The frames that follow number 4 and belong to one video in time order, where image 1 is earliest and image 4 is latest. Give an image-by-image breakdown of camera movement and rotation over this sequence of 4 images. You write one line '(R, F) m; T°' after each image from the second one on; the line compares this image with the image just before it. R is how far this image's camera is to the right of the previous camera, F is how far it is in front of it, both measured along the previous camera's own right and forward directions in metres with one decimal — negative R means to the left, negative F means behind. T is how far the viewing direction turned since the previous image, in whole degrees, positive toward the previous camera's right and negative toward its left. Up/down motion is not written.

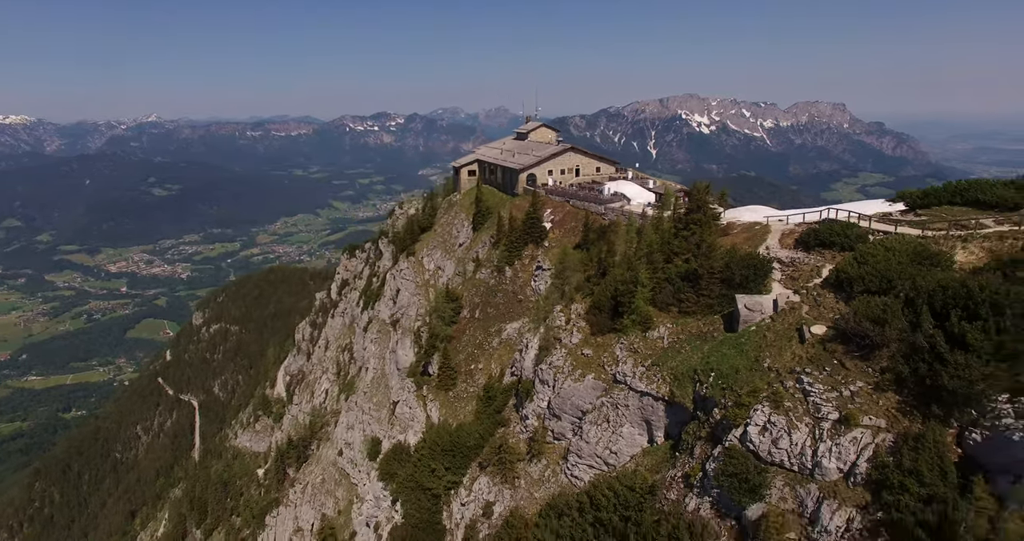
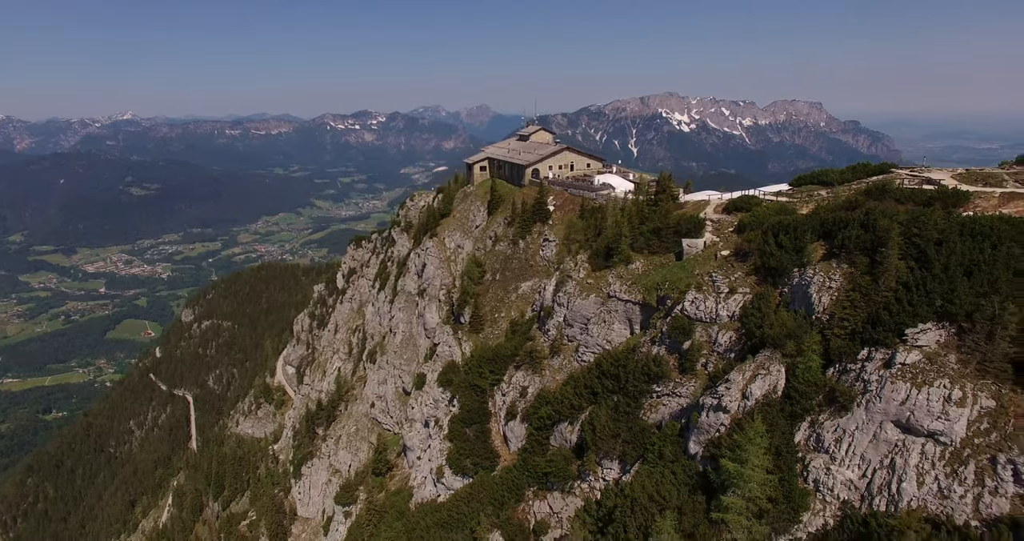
(-2.1, -9.1) m; +2°
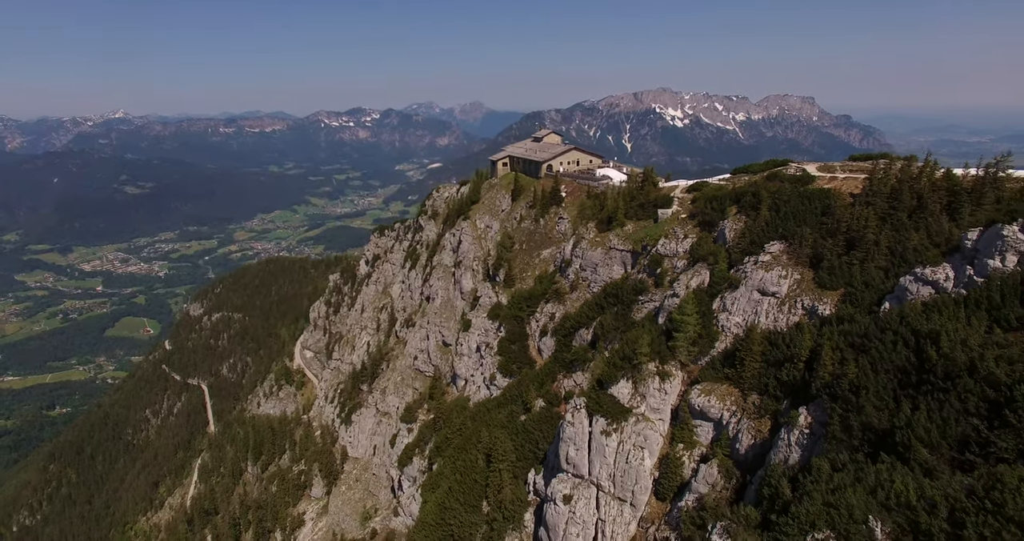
(-2.5, -12.7) m; +1°
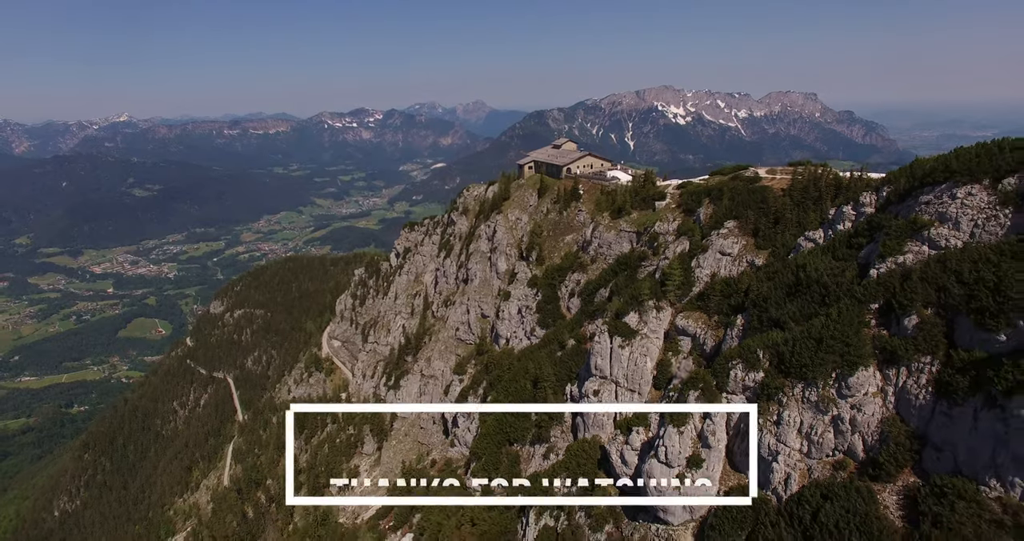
(-2.9, -13.7) m; 0°
